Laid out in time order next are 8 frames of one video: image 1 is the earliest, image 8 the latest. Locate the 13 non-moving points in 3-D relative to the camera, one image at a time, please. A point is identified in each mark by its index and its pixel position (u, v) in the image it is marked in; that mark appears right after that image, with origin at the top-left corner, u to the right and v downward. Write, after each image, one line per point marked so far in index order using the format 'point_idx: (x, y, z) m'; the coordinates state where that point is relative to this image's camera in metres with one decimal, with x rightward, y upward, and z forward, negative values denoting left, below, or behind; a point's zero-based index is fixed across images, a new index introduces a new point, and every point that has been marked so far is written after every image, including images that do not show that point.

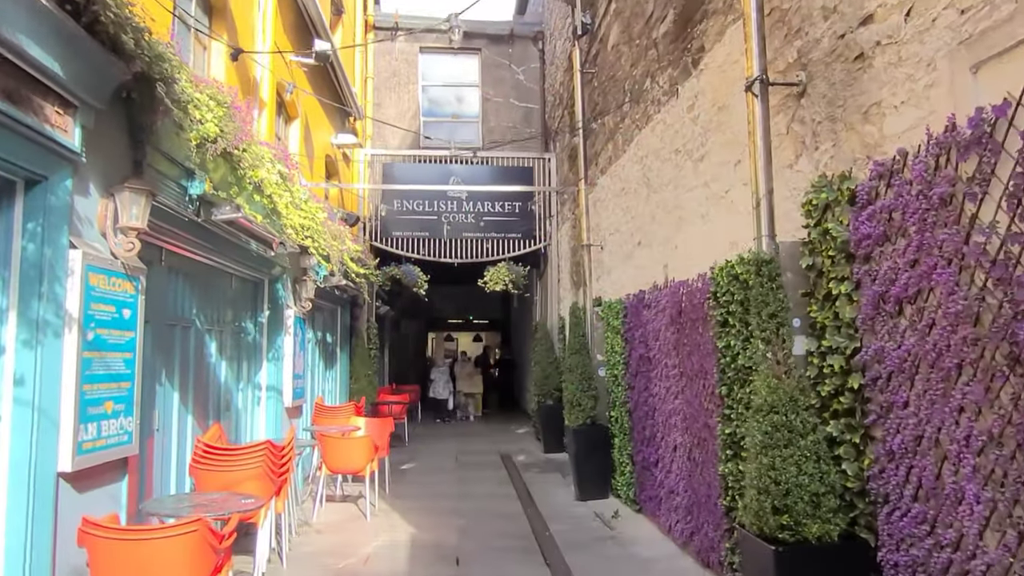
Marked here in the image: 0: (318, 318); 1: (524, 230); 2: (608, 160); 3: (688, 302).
0: (-2.4, -0.4, +9.5) m
1: (+0.2, +0.9, +12.2) m
2: (+1.0, +1.3, +7.9) m
3: (+1.2, -0.1, +5.2) m
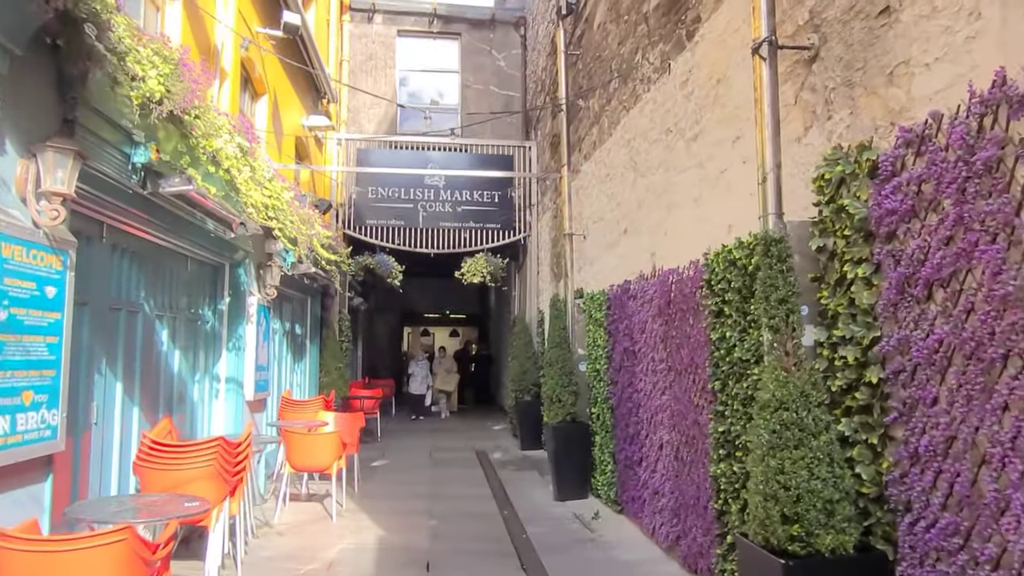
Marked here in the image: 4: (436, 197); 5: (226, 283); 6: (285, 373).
0: (-2.7, -0.2, +9.0) m
1: (-0.1, +1.1, +11.8) m
2: (+0.8, +1.4, +7.6) m
3: (+1.1, 0.0, +4.9) m
4: (-1.1, +1.4, +11.6) m
5: (-2.4, 0.0, +6.2) m
6: (-2.7, -1.1, +9.1) m
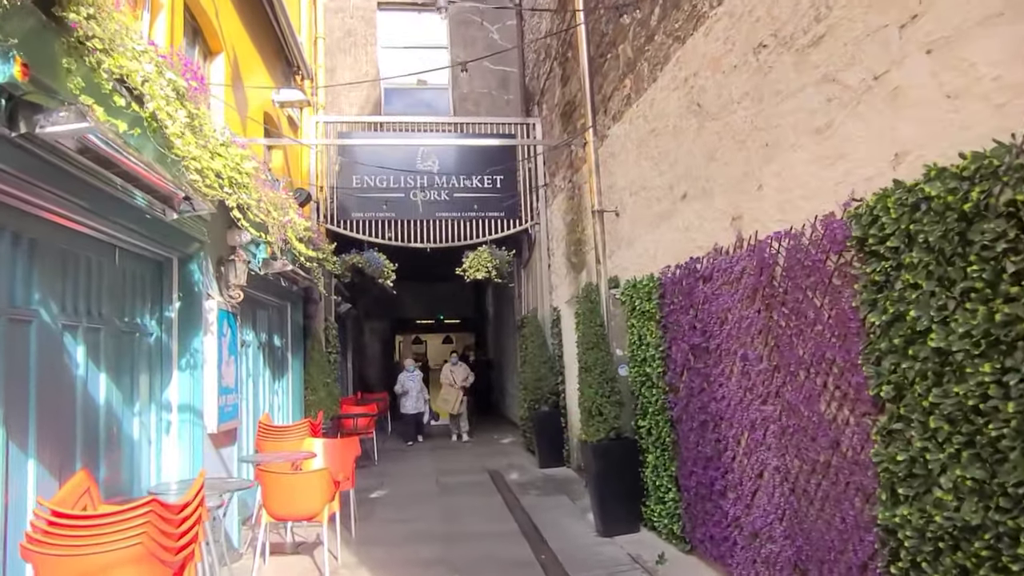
0: (-2.5, -0.3, +7.6) m
1: (-0.1, +1.1, +10.4) m
2: (+0.9, +1.5, +6.2) m
3: (+1.3, +0.1, +3.5) m
4: (-1.1, +1.4, +10.2) m
5: (-2.1, 0.0, +4.8) m
6: (-2.5, -1.1, +7.7) m
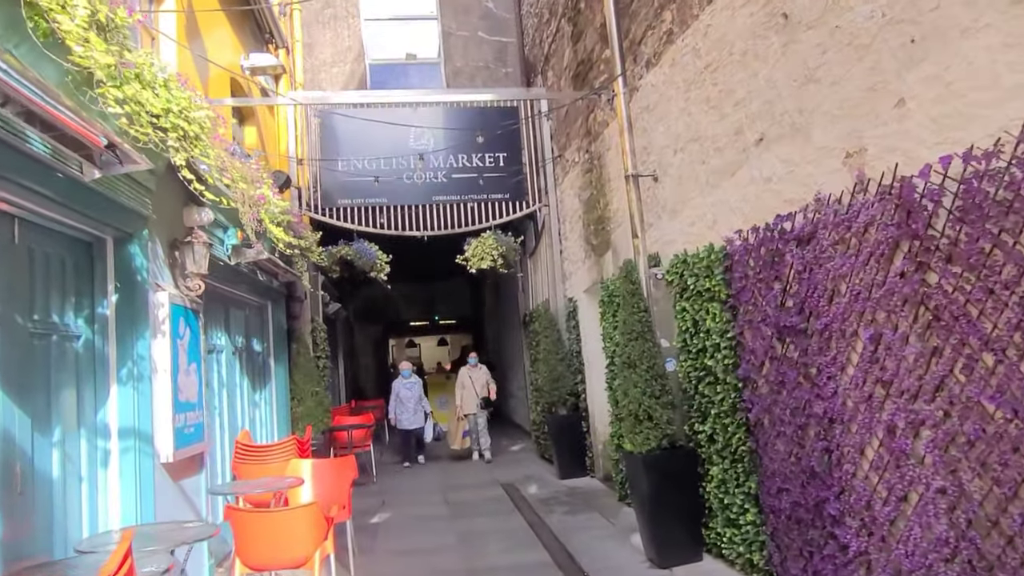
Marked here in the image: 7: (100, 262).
0: (-2.4, -0.2, +6.5) m
1: (0.0, +1.2, +9.3) m
2: (+1.0, +1.7, +5.2) m
3: (+1.5, +0.3, +2.5) m
4: (-1.0, +1.5, +9.1) m
5: (-2.0, +0.1, +3.7) m
6: (-2.3, -1.1, +6.5) m
7: (-2.0, +0.1, +3.7) m
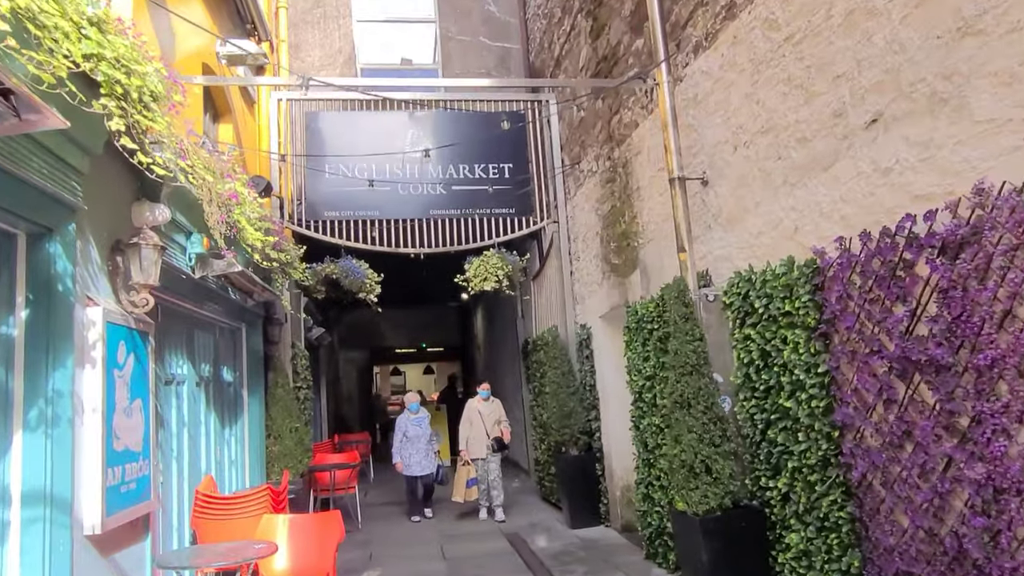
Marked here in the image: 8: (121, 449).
0: (-2.3, -0.4, +5.5) m
1: (+0.1, +0.9, +8.4) m
2: (+1.2, +1.6, +4.3) m
3: (+1.7, +0.3, +1.6) m
4: (-1.0, +1.2, +8.2) m
5: (-1.8, 0.0, +2.7) m
6: (-2.2, -1.2, +5.5) m
7: (-1.8, +0.1, +2.7) m
8: (-1.7, -0.7, +3.2) m
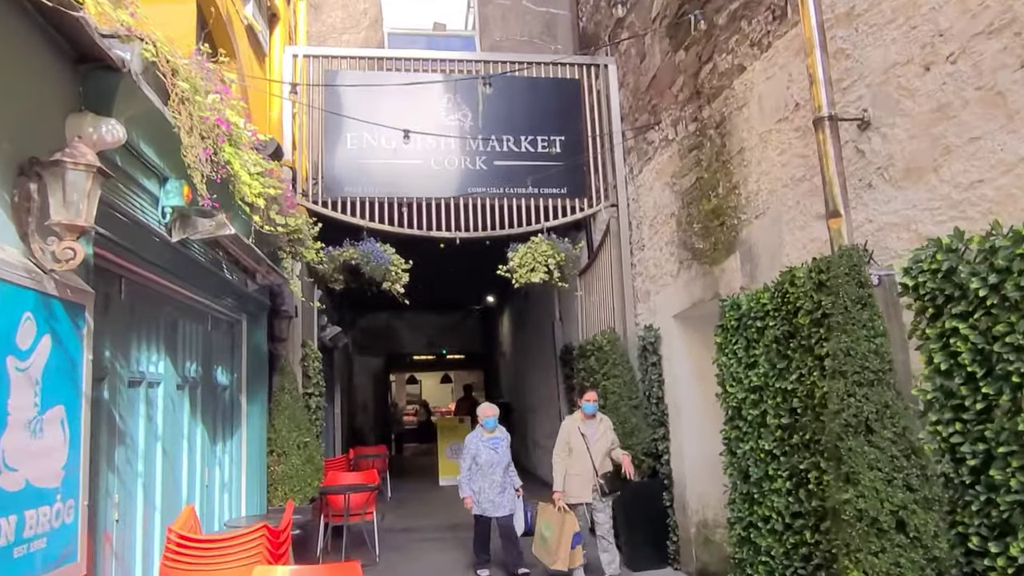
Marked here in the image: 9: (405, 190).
0: (-1.9, -0.2, +4.3) m
1: (+0.5, +1.0, +7.2) m
2: (+1.6, +1.7, +3.1) m
3: (+2.1, +0.4, +0.3) m
4: (-0.5, +1.3, +7.0) m
5: (-1.4, +0.2, +1.5) m
6: (-1.8, -1.1, +4.3) m
7: (-1.4, +0.3, +1.5) m
8: (-1.3, -0.5, +2.0) m
9: (-1.0, +0.9, +6.9) m
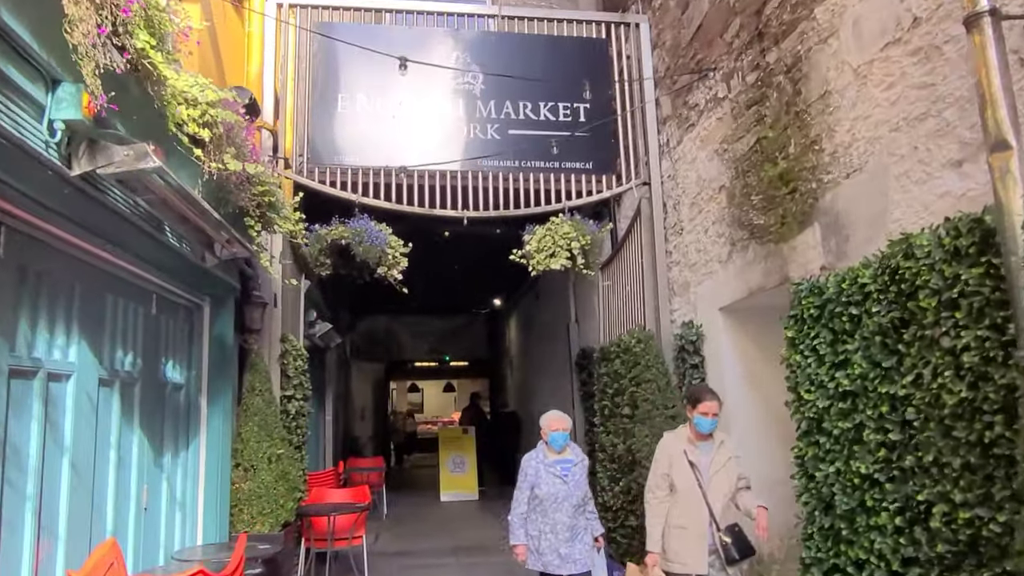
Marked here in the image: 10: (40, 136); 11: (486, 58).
0: (-1.8, -0.1, +3.3) m
1: (+0.7, +1.1, +6.2) m
2: (+1.7, +1.8, +2.1) m
3: (+2.1, +0.5, -0.7) m
4: (-0.3, +1.4, +6.1) m
5: (-1.3, +0.4, +0.6) m
6: (-1.7, -0.9, +3.3) m
7: (-1.4, +0.4, +0.6) m
8: (-1.2, -0.3, +1.0) m
9: (-0.8, +1.0, +5.9) m
10: (-1.4, +0.5, +2.3) m
11: (-0.2, +1.9, +6.3) m
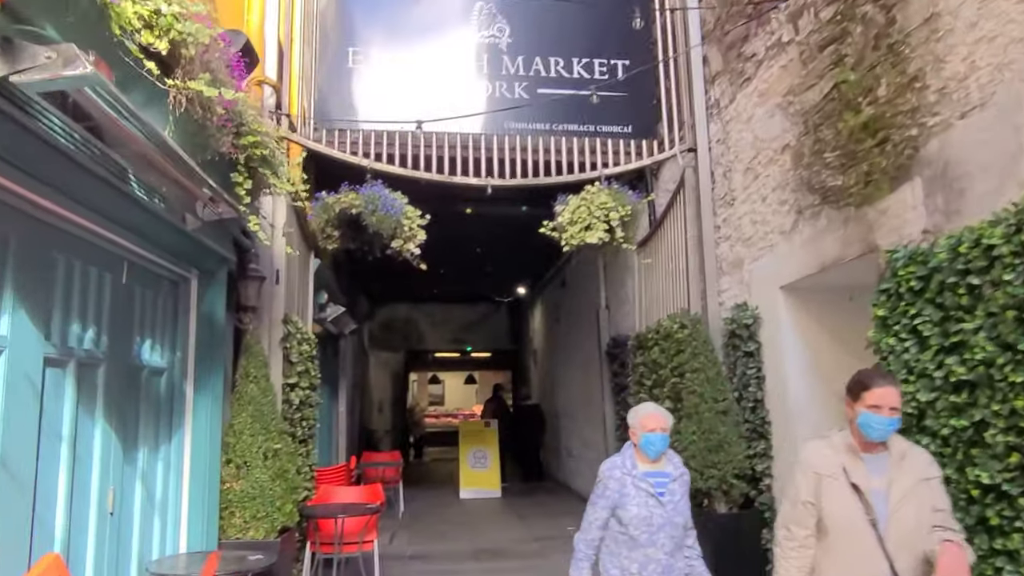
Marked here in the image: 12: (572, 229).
0: (-1.6, +0.1, +2.7) m
1: (+0.9, +1.2, +5.6) m
2: (+1.8, +1.9, +1.4) m
3: (+2.2, +0.6, -1.4) m
4: (-0.1, +1.6, +5.4) m
5: (-1.3, +0.5, -0.1) m
6: (-1.6, -0.8, +2.7) m
7: (-1.3, +0.6, -0.1) m
8: (-1.1, -0.2, +0.4) m
9: (-0.6, +1.1, +5.3) m
10: (-1.3, +0.6, +1.7) m
11: (0.0, +2.0, +5.6) m
12: (+0.4, +0.4, +5.1) m
